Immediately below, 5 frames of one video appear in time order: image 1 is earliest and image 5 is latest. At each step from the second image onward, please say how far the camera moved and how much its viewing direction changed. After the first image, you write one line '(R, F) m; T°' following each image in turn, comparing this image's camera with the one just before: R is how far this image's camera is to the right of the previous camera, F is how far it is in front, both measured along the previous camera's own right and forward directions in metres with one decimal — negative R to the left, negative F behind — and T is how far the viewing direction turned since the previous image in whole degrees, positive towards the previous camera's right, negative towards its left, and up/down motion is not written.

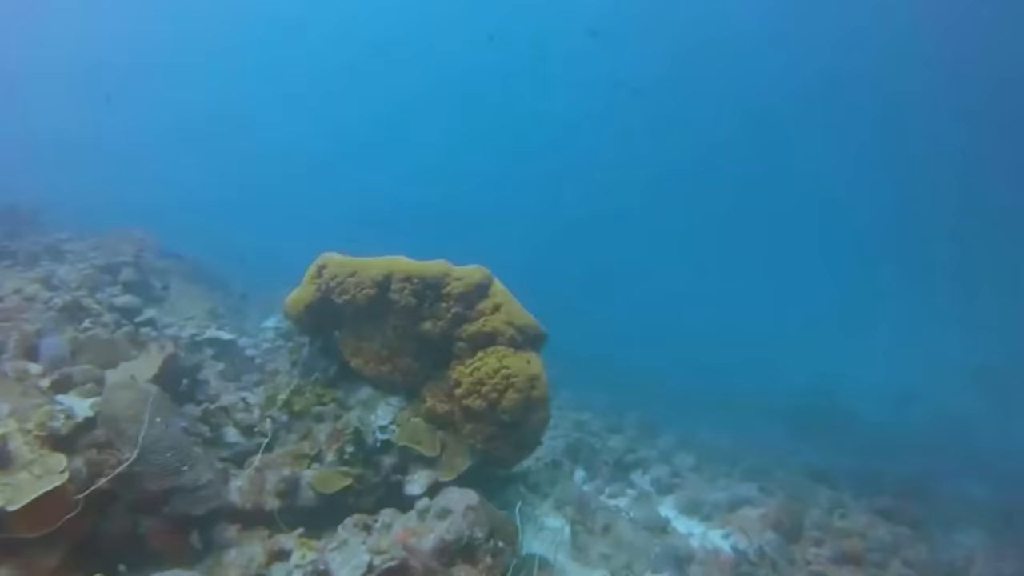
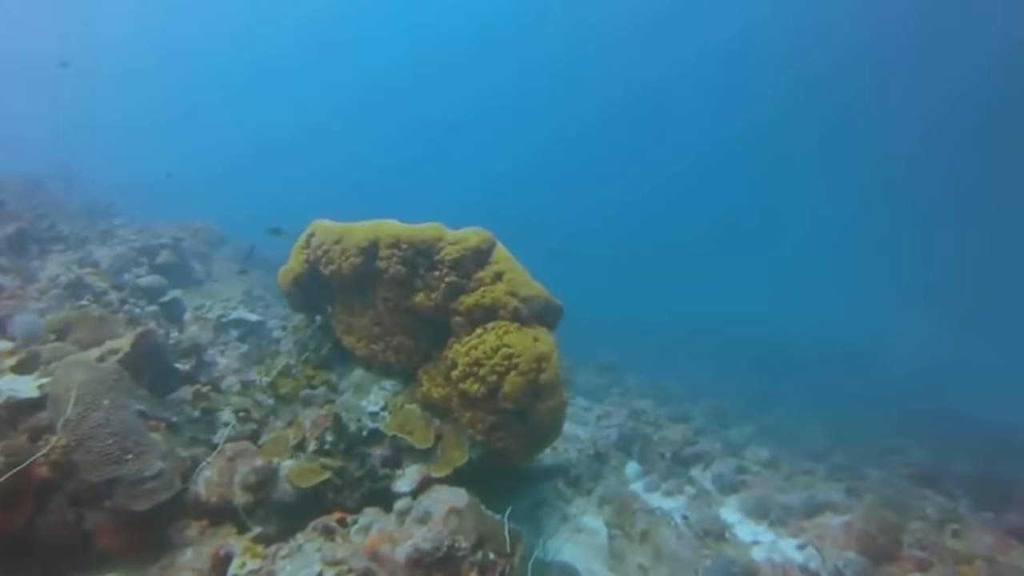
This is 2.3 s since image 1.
(+0.9, +1.2) m; -8°
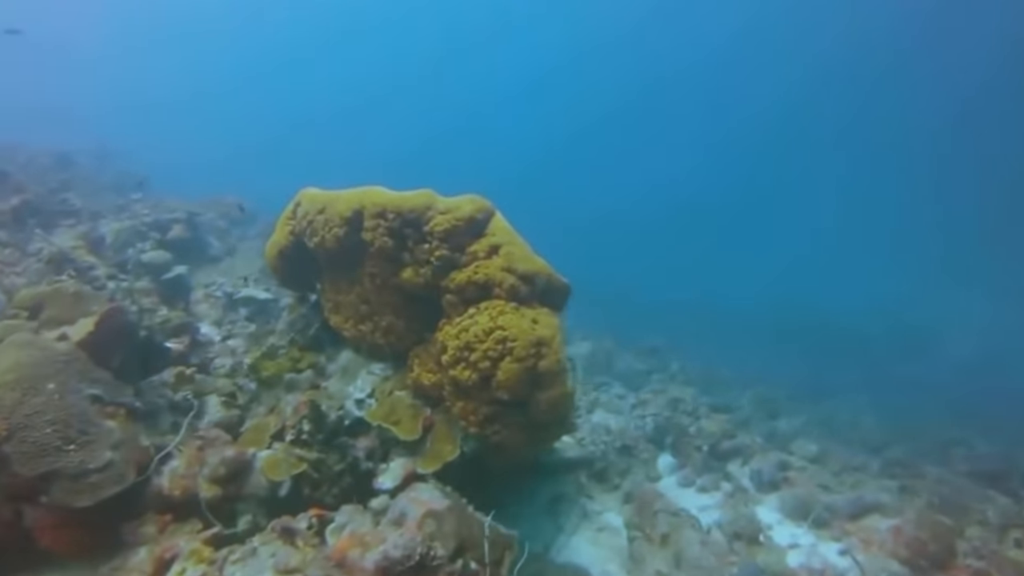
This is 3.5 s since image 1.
(+0.5, +0.8) m; -4°
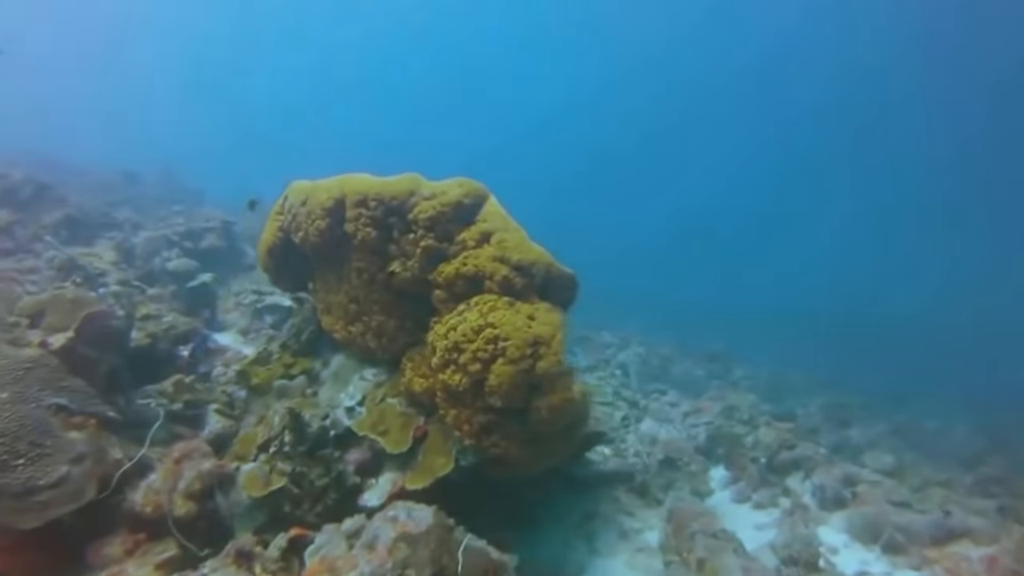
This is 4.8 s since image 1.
(+0.6, +0.7) m; -6°
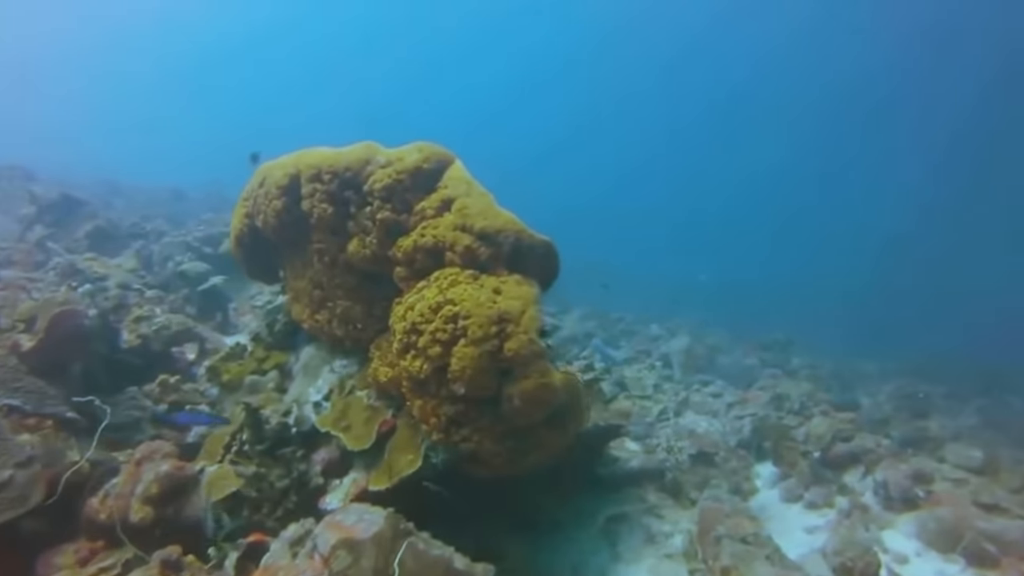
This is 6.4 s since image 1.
(+0.7, +0.6) m; -6°
